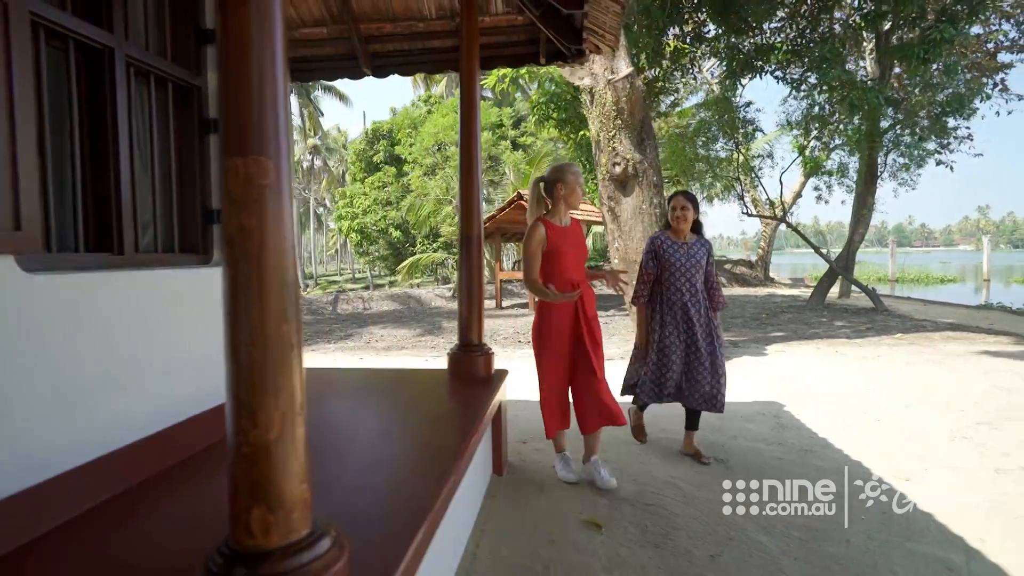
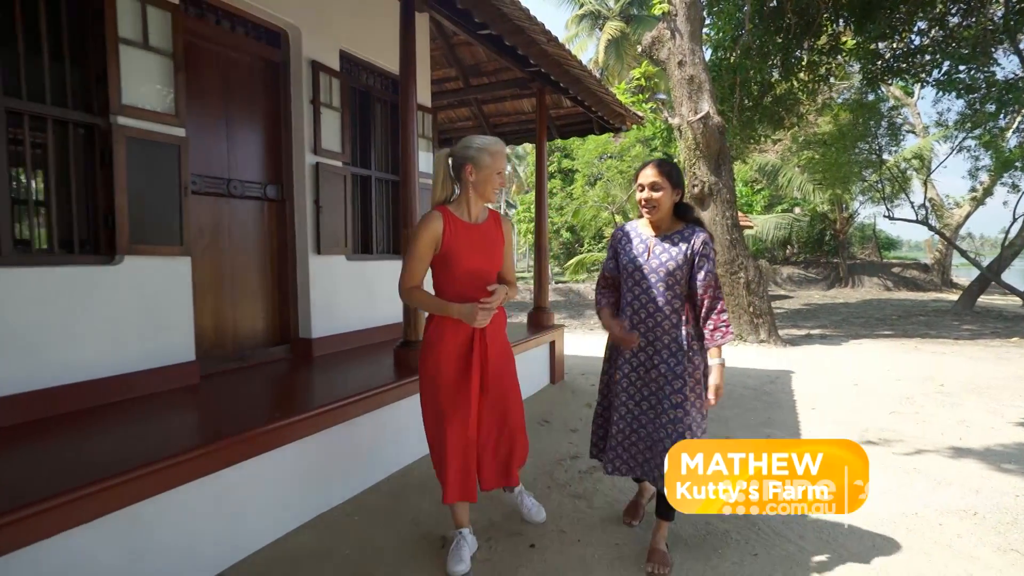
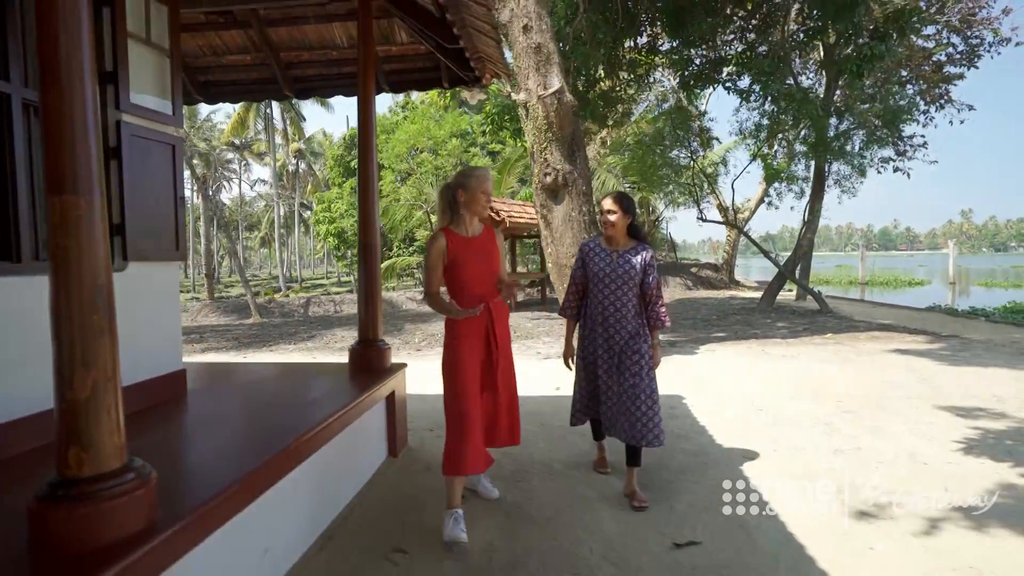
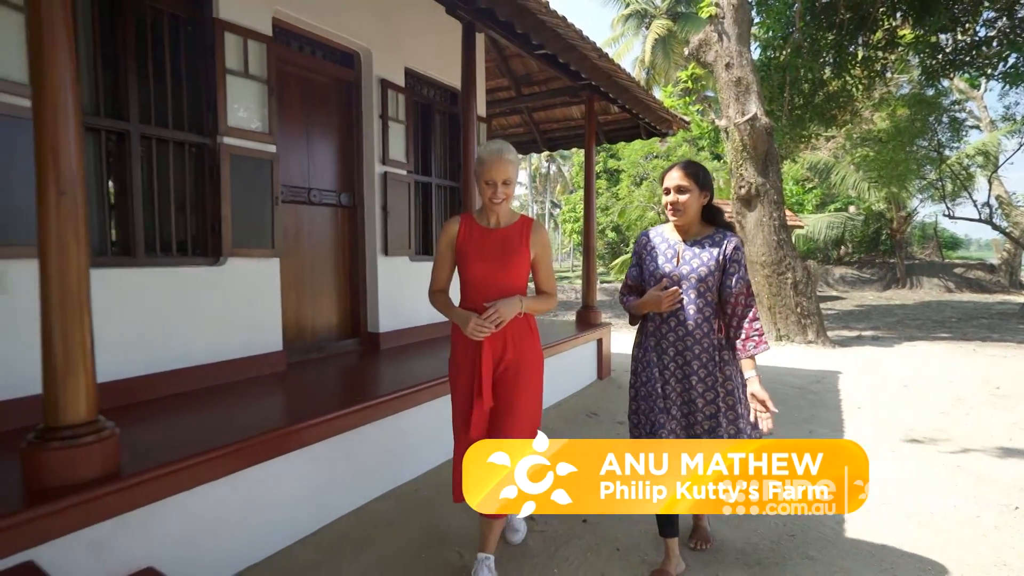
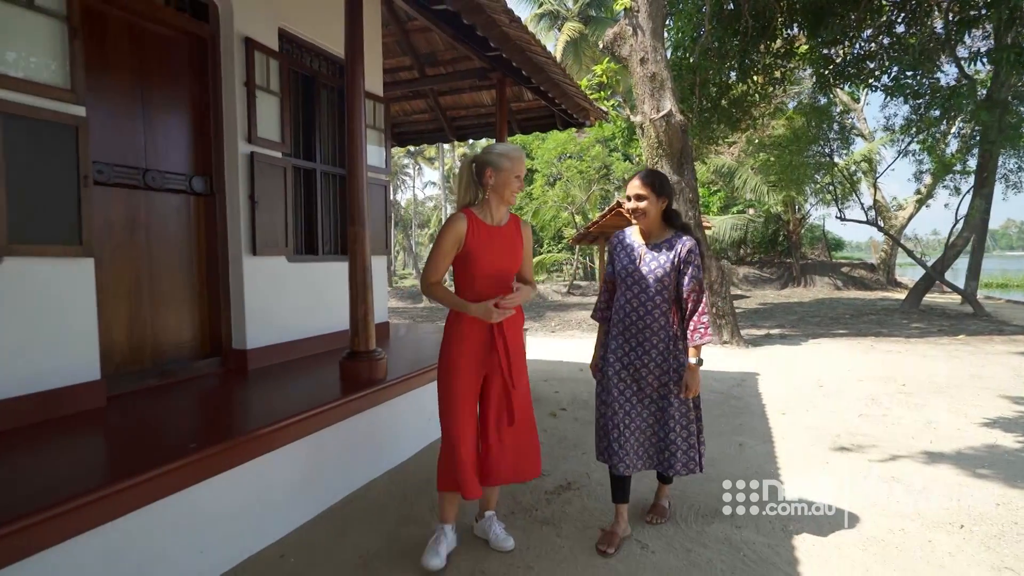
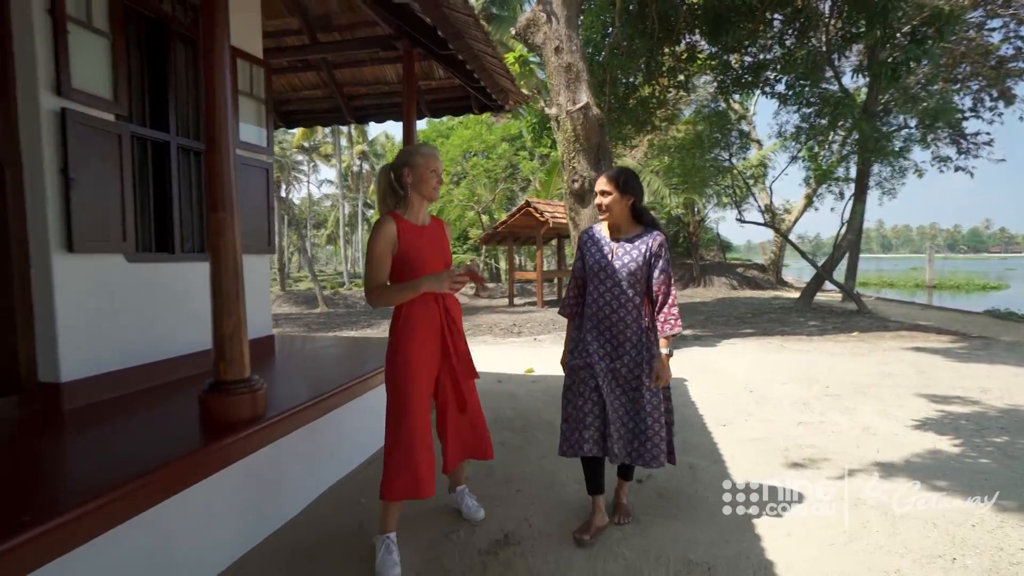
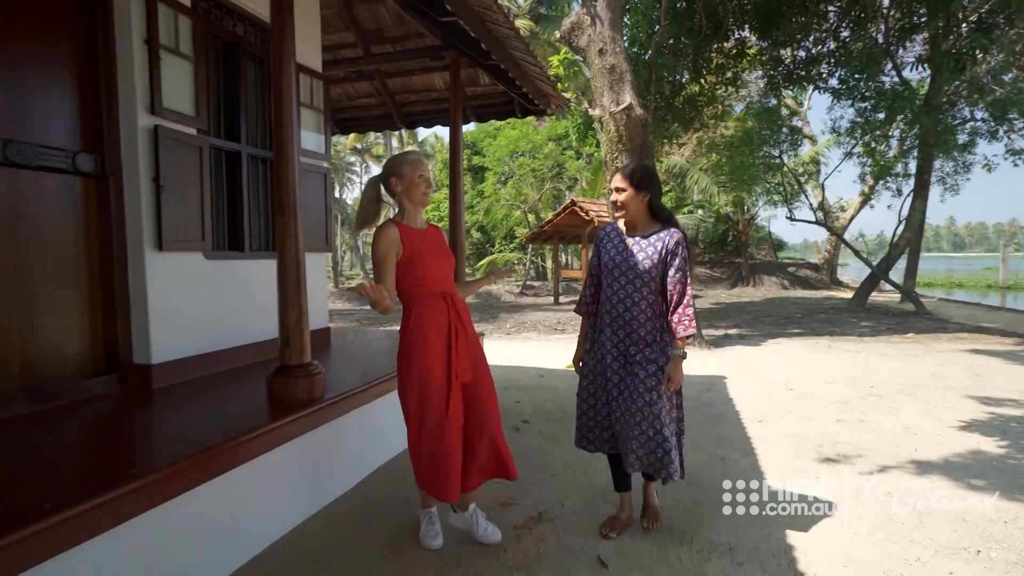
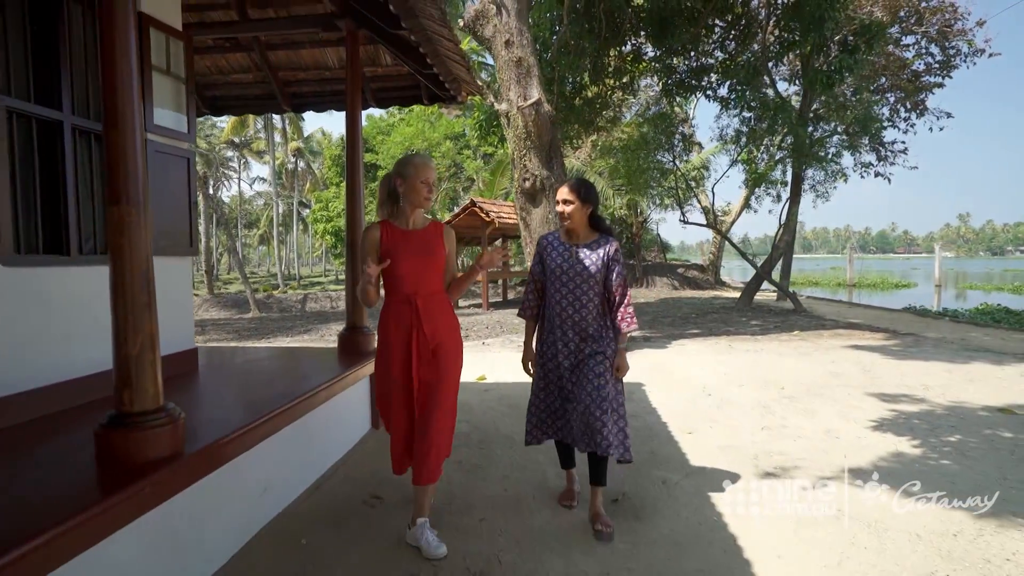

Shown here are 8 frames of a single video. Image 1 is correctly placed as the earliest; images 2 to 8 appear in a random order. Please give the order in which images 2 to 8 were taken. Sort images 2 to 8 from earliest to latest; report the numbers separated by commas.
3, 8, 6, 7, 5, 2, 4
